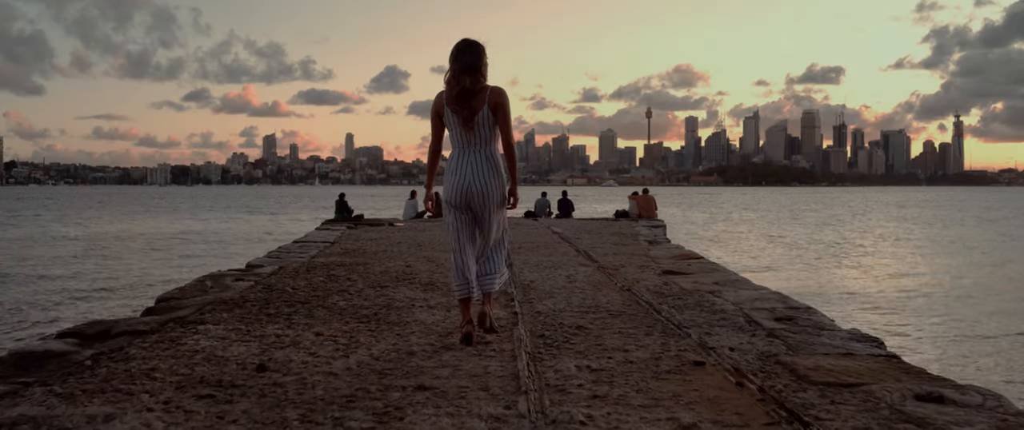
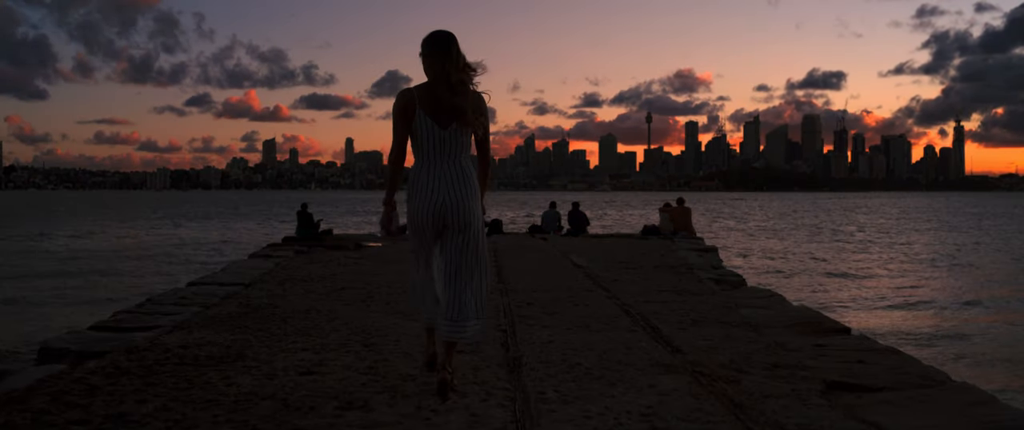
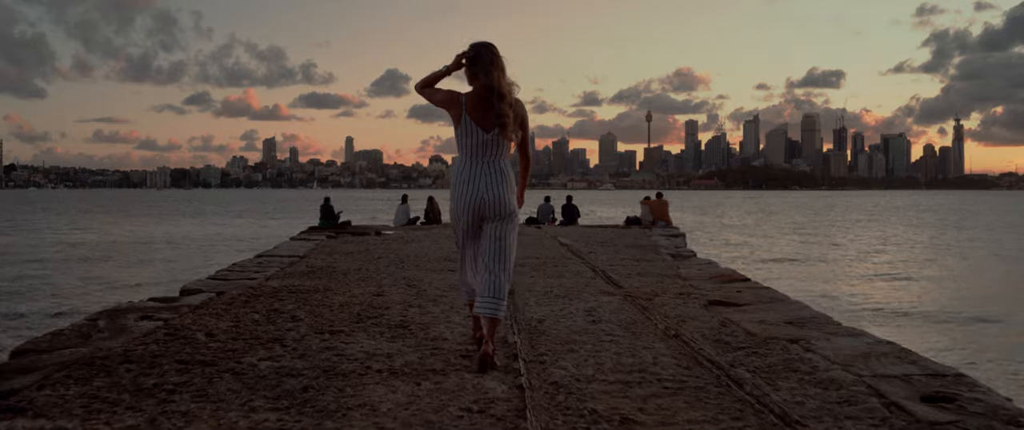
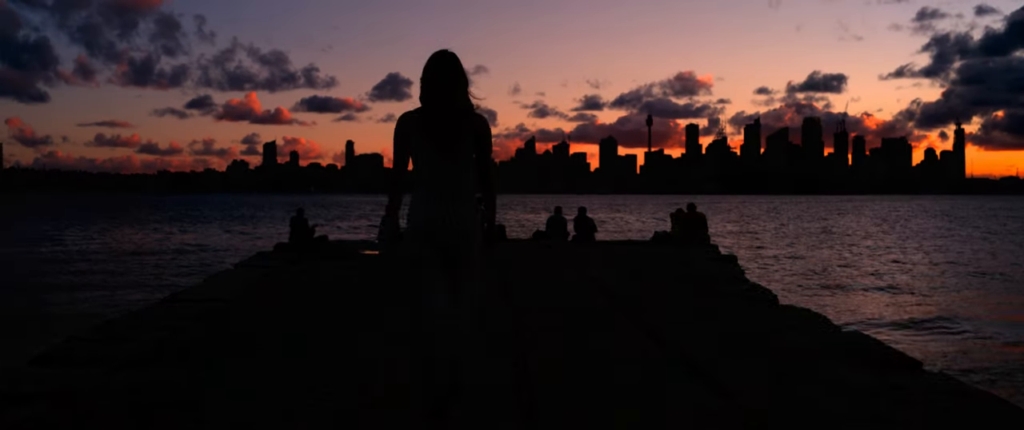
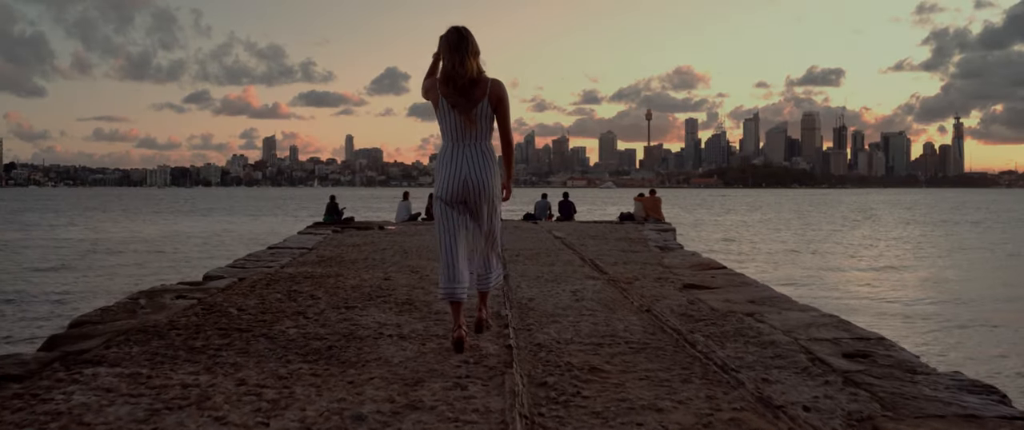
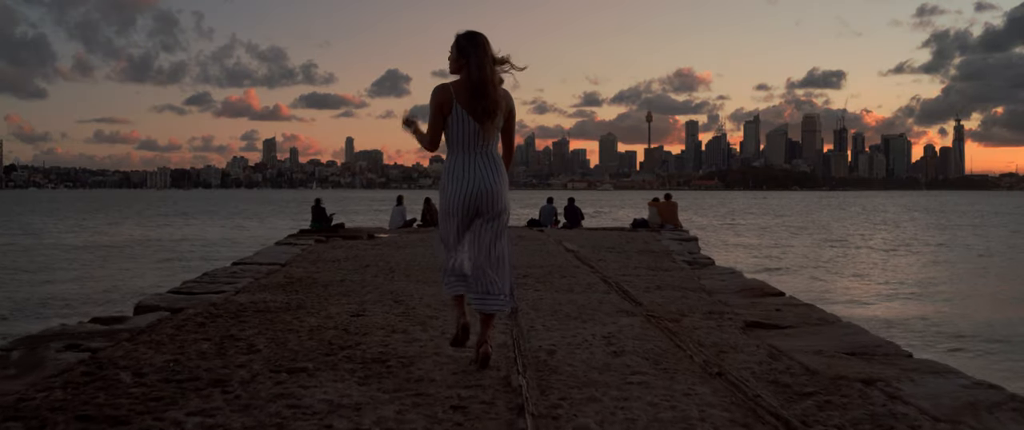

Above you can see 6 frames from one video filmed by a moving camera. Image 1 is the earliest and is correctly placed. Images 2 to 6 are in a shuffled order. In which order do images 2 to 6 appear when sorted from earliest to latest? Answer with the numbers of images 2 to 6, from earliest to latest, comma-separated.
5, 3, 6, 2, 4
